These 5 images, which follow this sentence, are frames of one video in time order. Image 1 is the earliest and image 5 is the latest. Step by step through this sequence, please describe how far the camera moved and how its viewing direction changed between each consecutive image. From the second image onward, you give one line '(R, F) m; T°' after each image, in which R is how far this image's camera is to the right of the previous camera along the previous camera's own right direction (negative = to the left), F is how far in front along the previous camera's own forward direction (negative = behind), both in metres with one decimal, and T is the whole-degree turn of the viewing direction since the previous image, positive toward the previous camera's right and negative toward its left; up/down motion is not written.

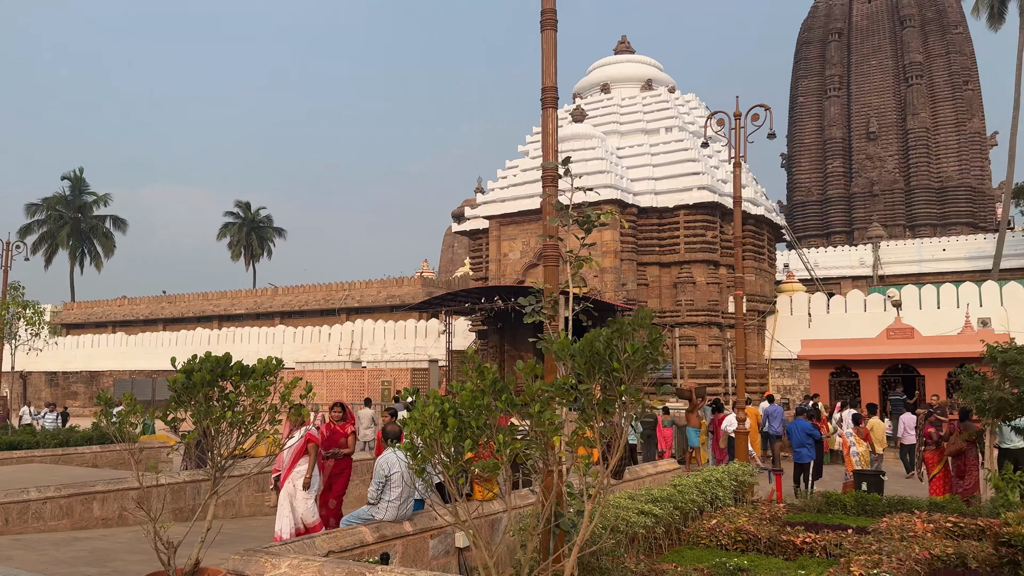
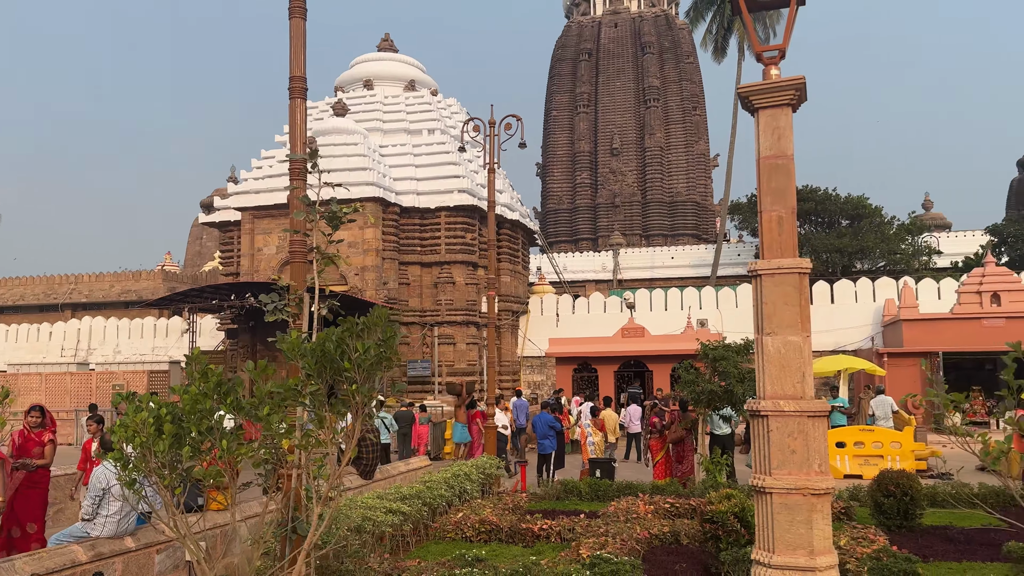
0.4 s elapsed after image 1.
(+0.1, 0.0) m; +17°
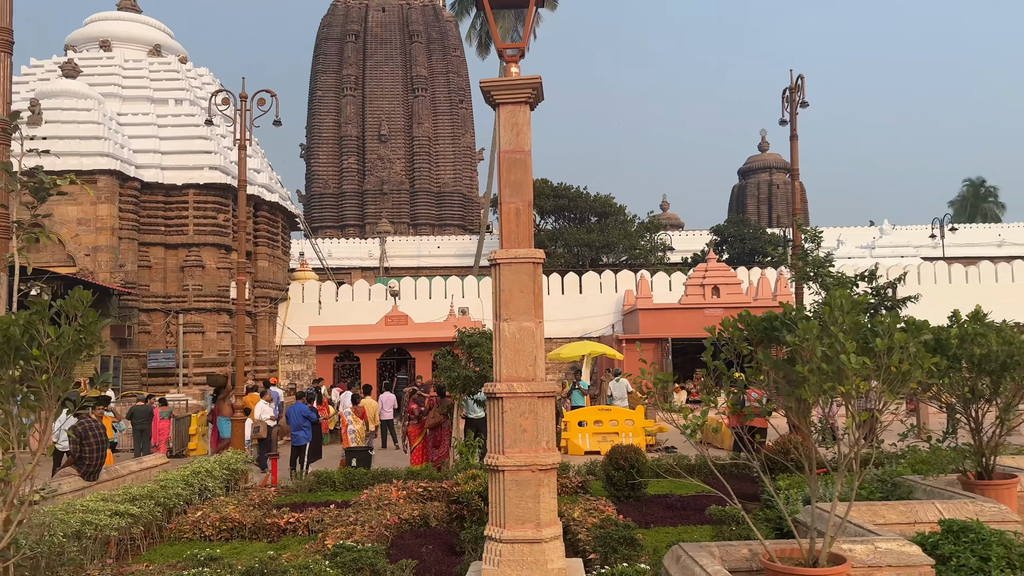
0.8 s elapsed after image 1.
(+0.1, 0.0) m; +17°
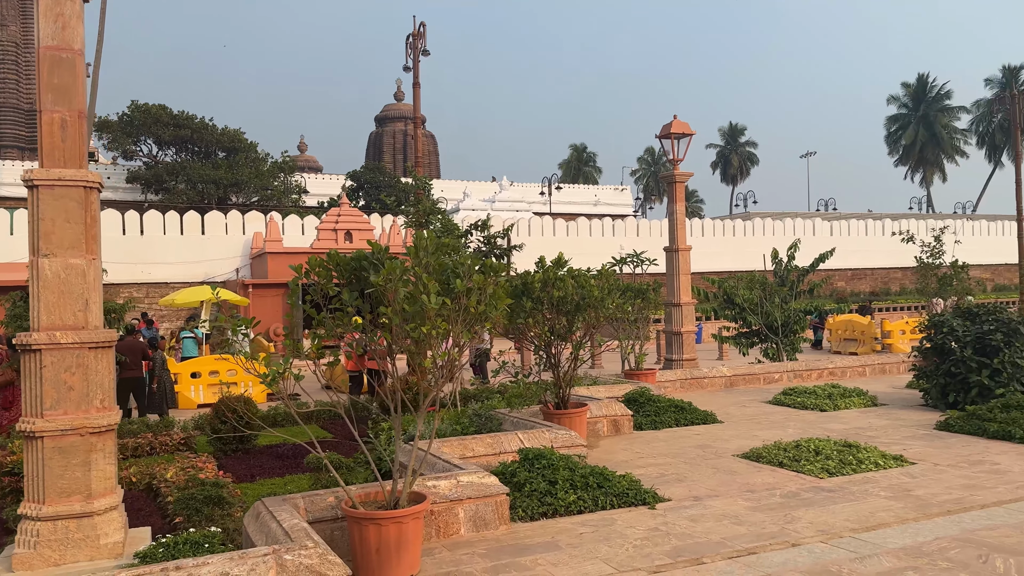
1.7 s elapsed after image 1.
(+0.3, +0.2) m; +26°
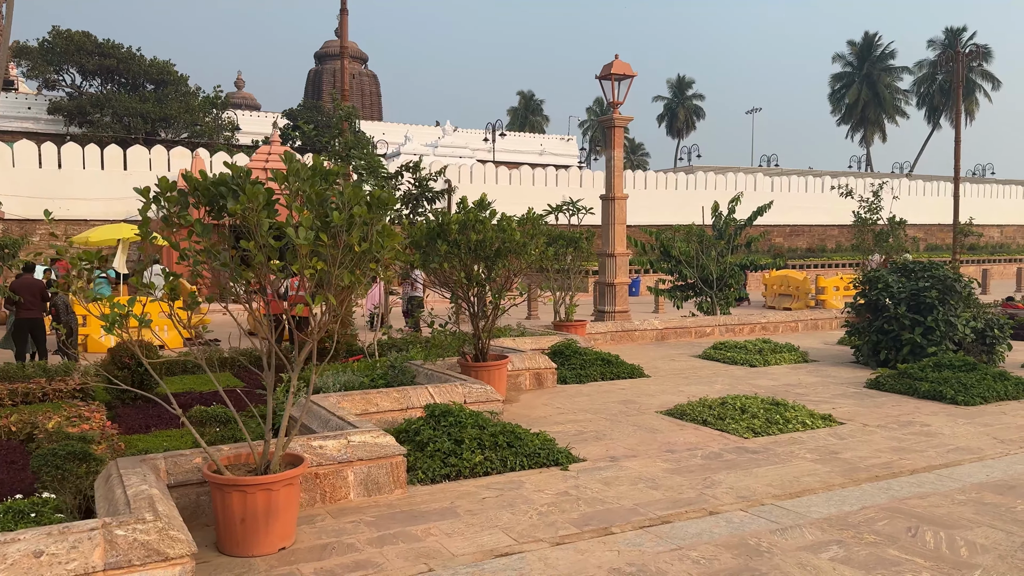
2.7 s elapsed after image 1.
(+0.2, +0.5) m; +4°
